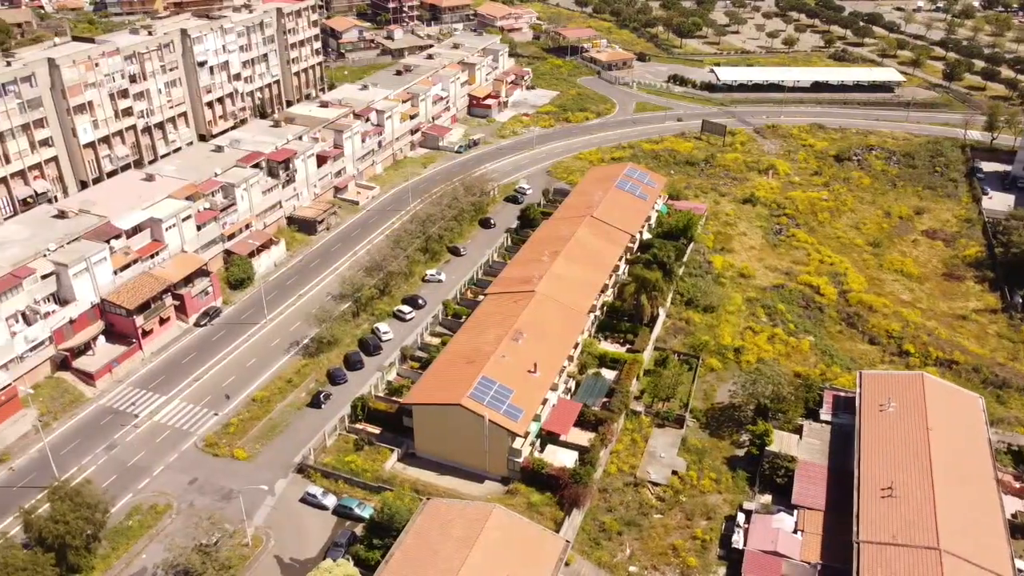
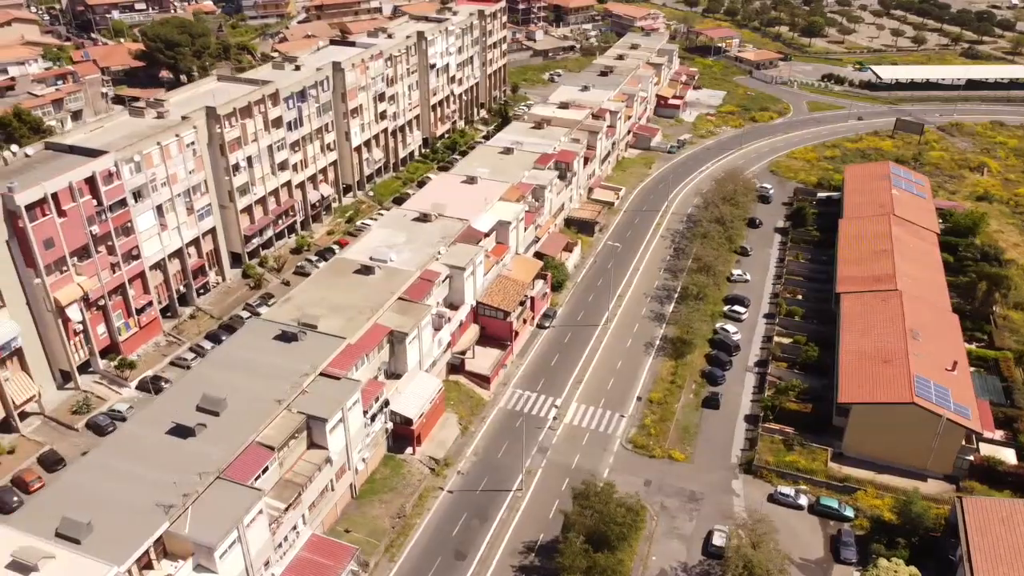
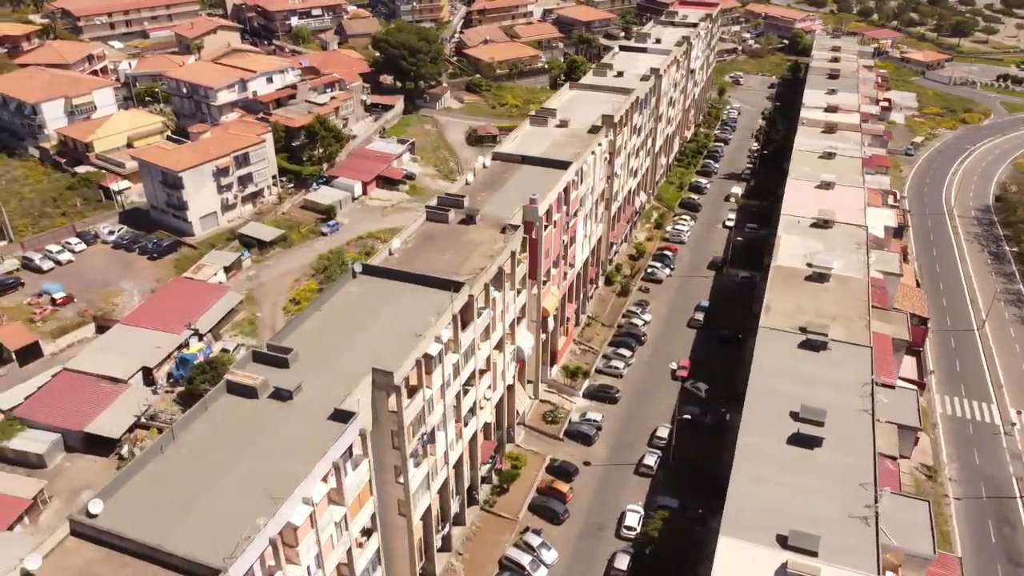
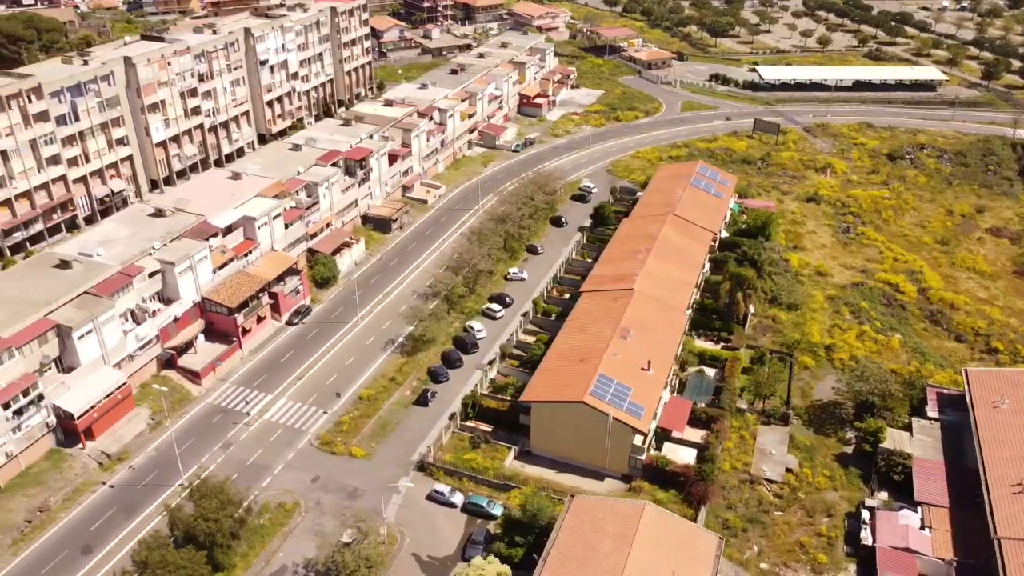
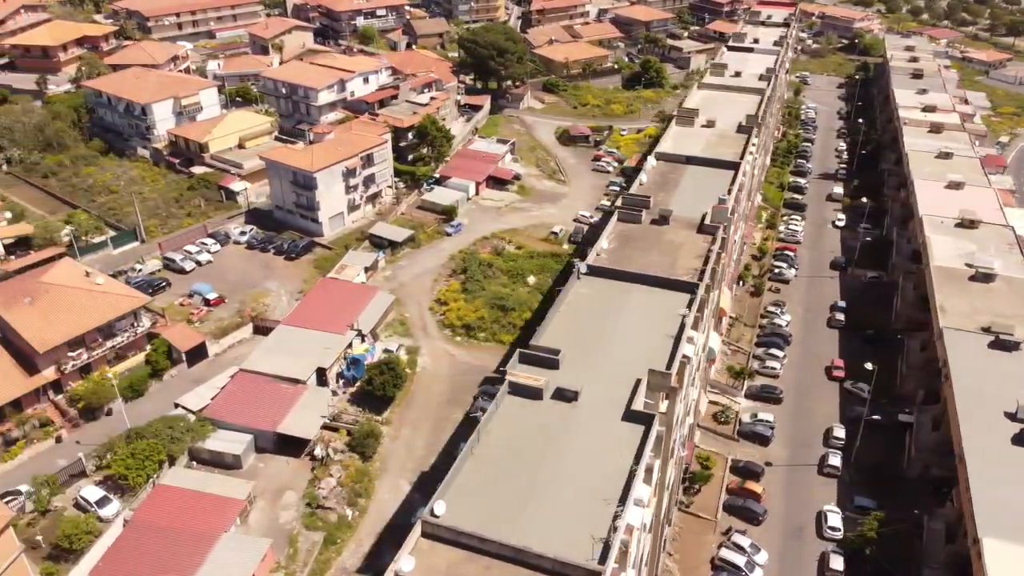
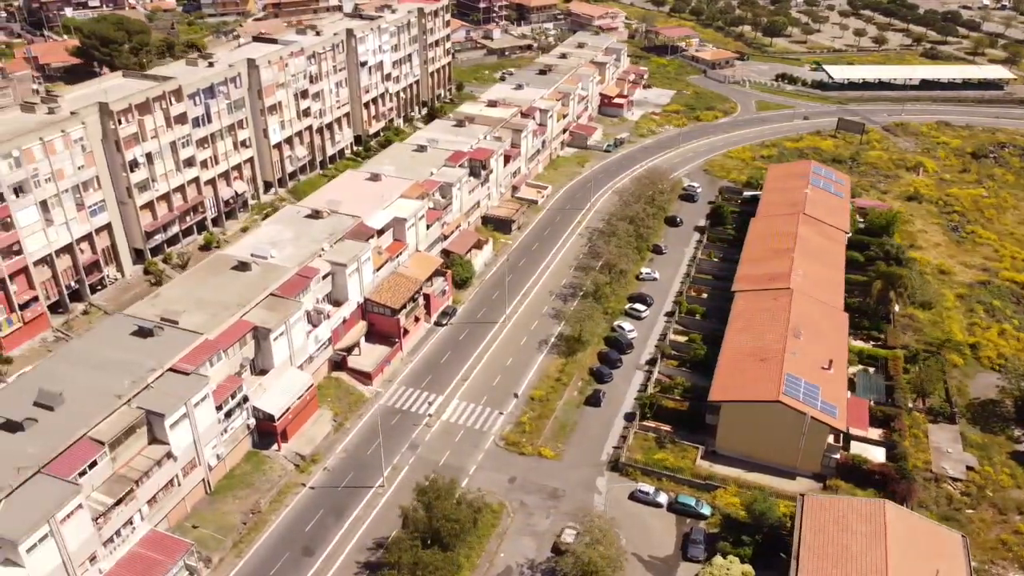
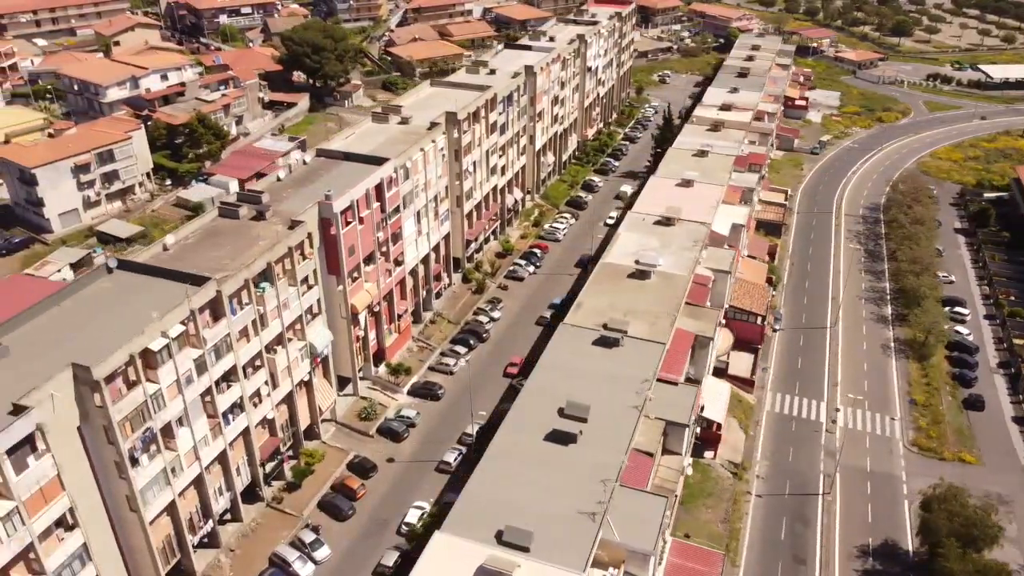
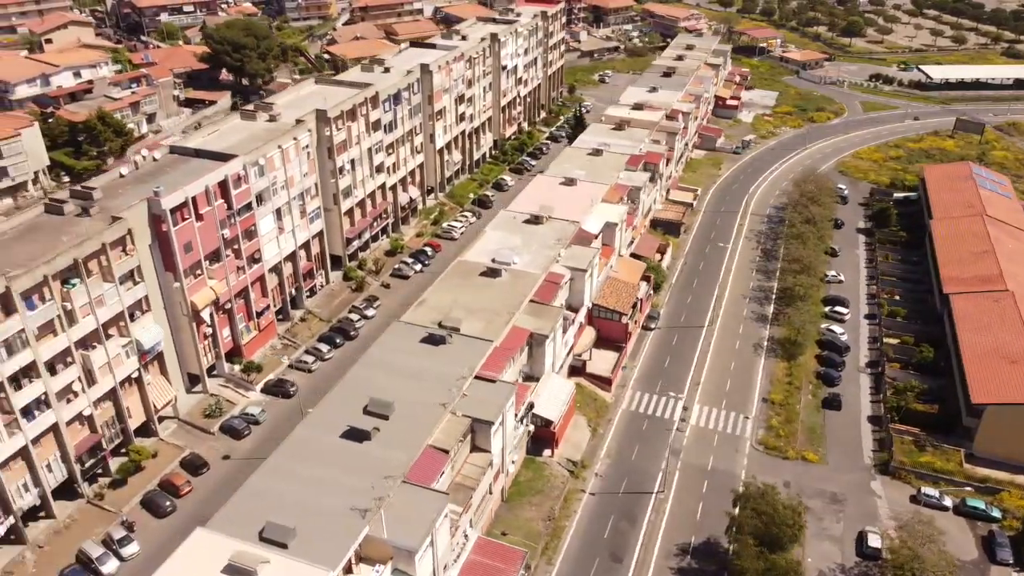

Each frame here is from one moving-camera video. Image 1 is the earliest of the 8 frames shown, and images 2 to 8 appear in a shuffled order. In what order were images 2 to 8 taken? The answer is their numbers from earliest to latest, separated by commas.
4, 6, 2, 8, 7, 3, 5
